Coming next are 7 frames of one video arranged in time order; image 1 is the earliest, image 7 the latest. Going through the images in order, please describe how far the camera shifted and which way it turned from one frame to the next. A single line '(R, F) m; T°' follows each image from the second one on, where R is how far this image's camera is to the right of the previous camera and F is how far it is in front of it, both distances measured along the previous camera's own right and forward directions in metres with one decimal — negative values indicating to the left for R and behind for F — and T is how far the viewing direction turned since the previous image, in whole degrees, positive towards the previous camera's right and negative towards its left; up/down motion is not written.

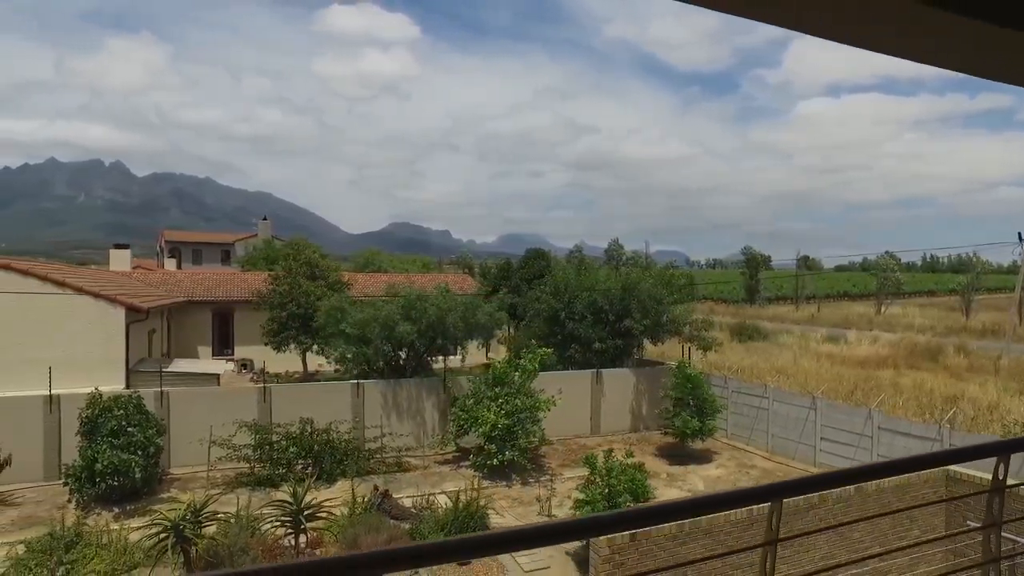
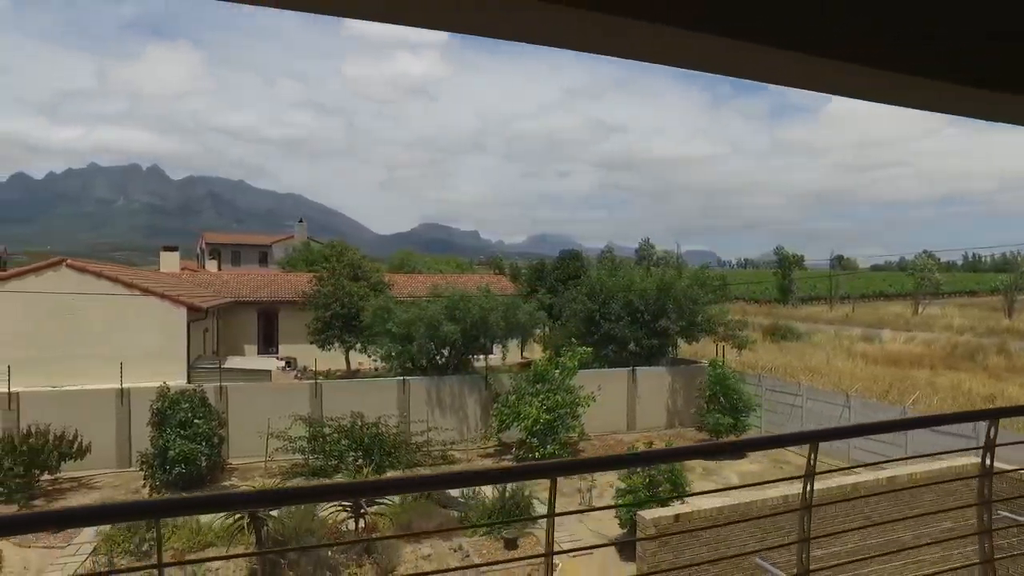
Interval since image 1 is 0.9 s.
(-0.2, -0.4) m; -2°
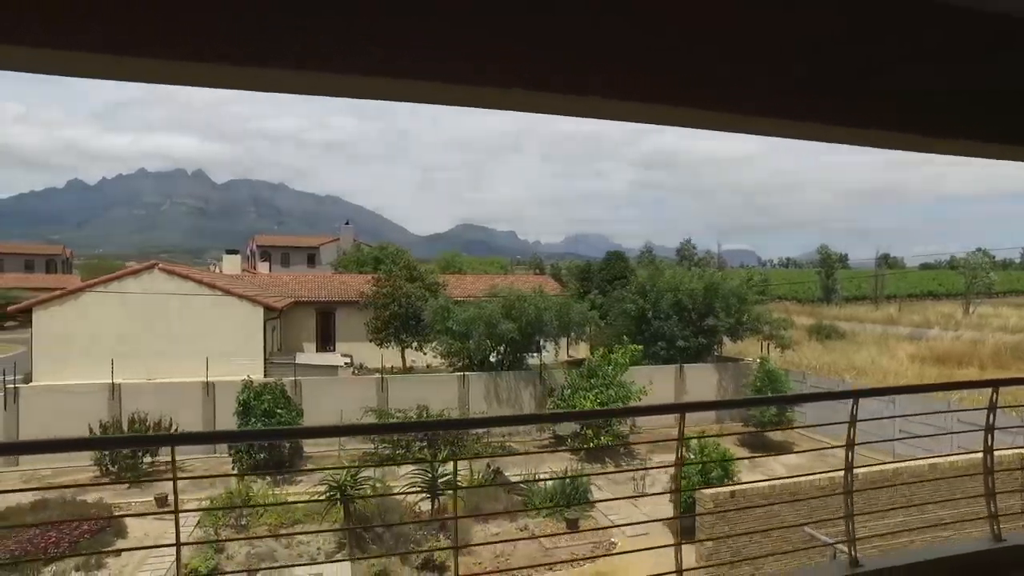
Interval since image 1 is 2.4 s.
(-0.3, -0.7) m; -3°
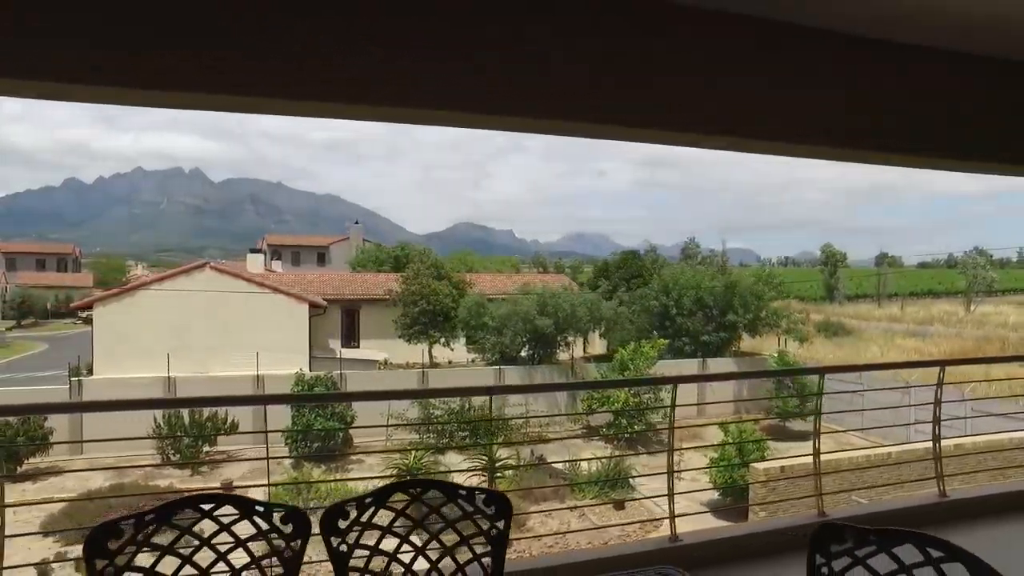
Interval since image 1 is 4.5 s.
(-0.7, -0.6) m; 0°
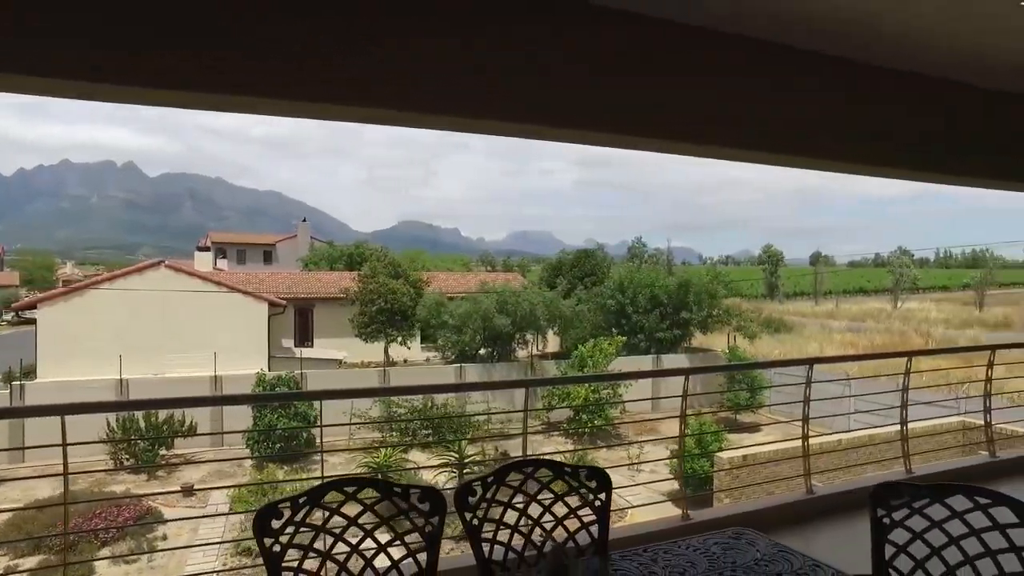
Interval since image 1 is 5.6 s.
(-0.3, -0.2) m; +5°
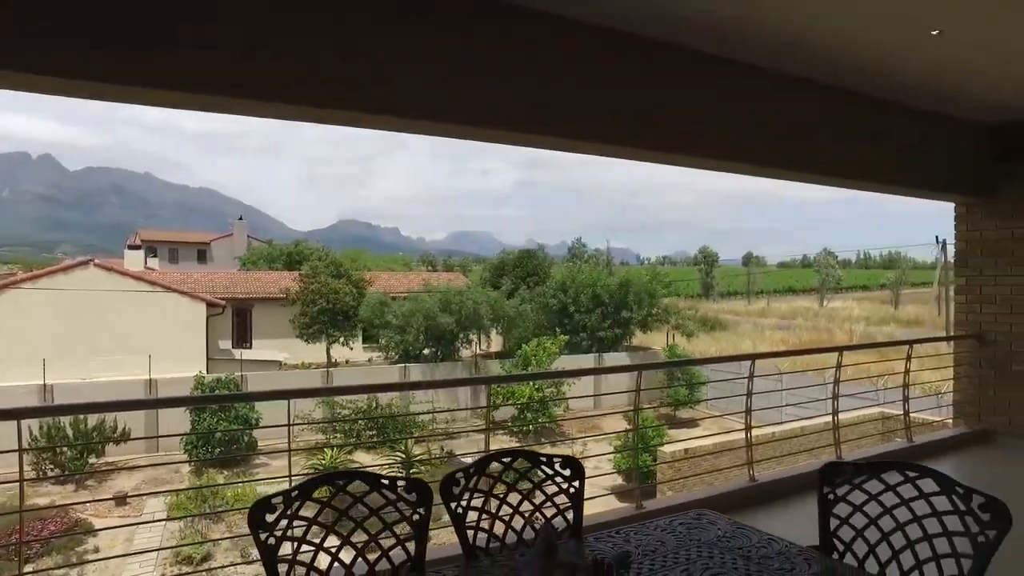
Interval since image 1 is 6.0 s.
(-0.1, -0.1) m; +5°
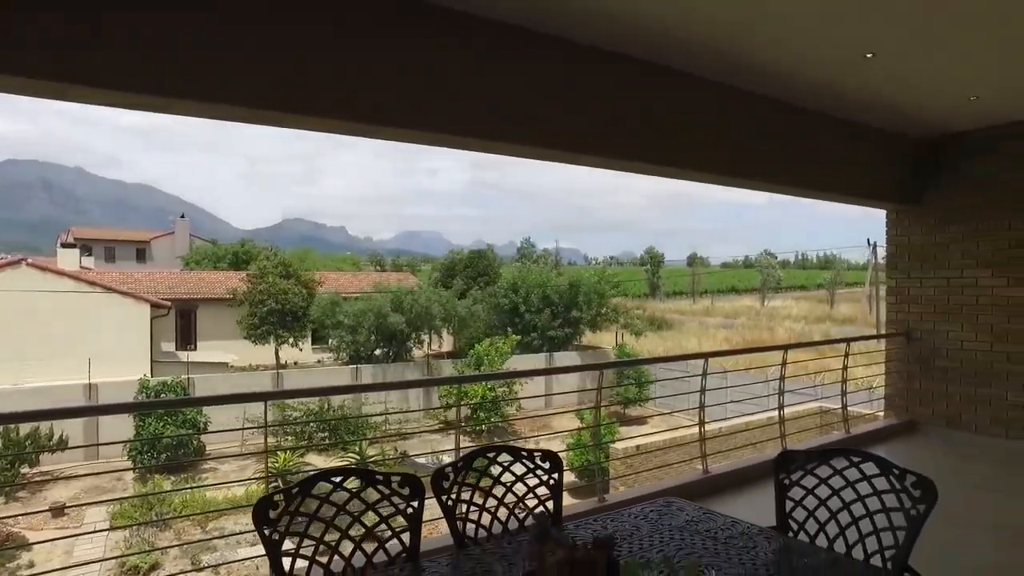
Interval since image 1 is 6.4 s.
(-0.1, -0.1) m; +4°
